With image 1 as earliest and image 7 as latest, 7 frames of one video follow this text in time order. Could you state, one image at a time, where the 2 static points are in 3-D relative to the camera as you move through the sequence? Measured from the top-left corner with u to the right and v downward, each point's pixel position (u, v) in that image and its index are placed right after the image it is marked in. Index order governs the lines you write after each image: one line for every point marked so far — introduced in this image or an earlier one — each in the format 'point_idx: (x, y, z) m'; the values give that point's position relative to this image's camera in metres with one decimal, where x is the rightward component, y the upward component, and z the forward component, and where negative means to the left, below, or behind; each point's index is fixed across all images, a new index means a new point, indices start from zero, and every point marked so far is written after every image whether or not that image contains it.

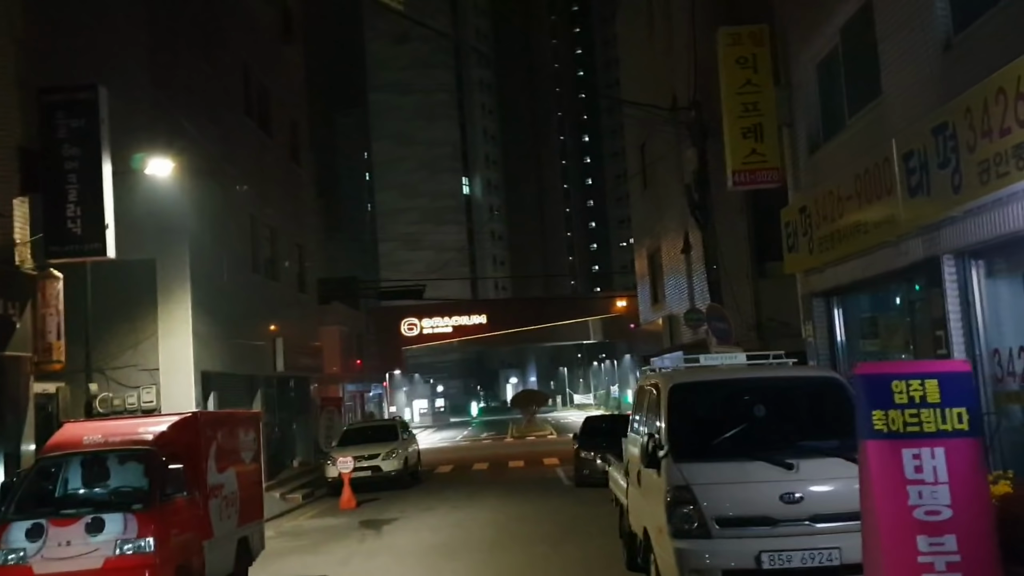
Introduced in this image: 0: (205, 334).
0: (-4.4, -0.7, +18.9) m
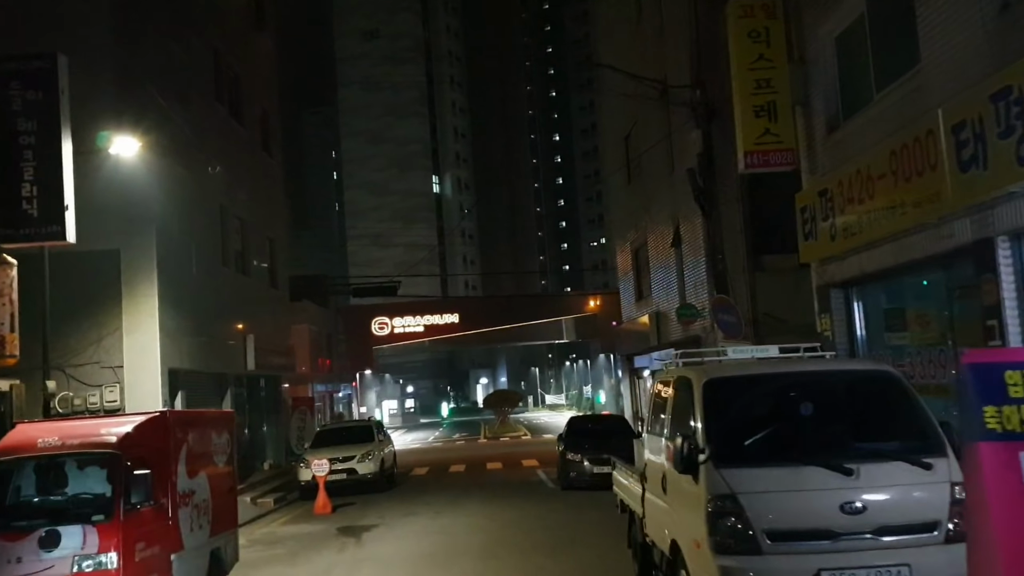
0: (-4.6, -0.6, +17.8) m
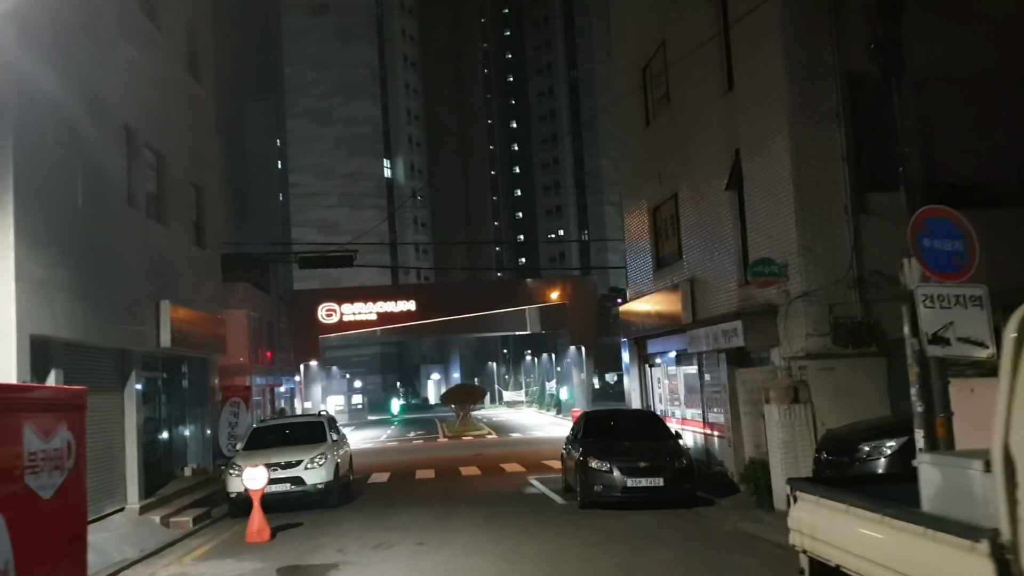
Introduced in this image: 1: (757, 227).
0: (-4.4, +0.1, +12.3) m
1: (+2.8, +0.7, +15.0) m
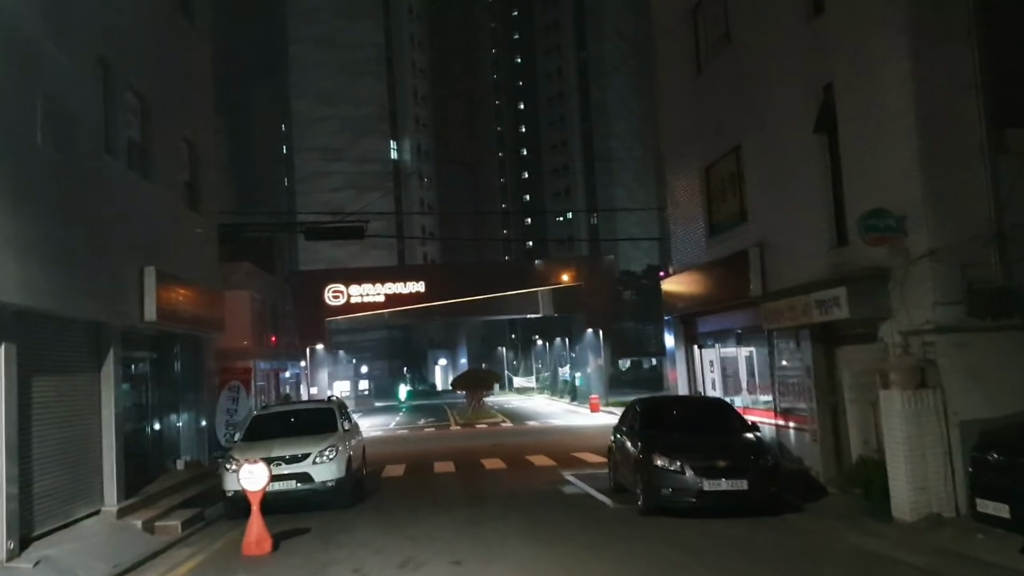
0: (-4.0, +0.4, +9.8) m
1: (+3.3, +1.1, +12.4) m
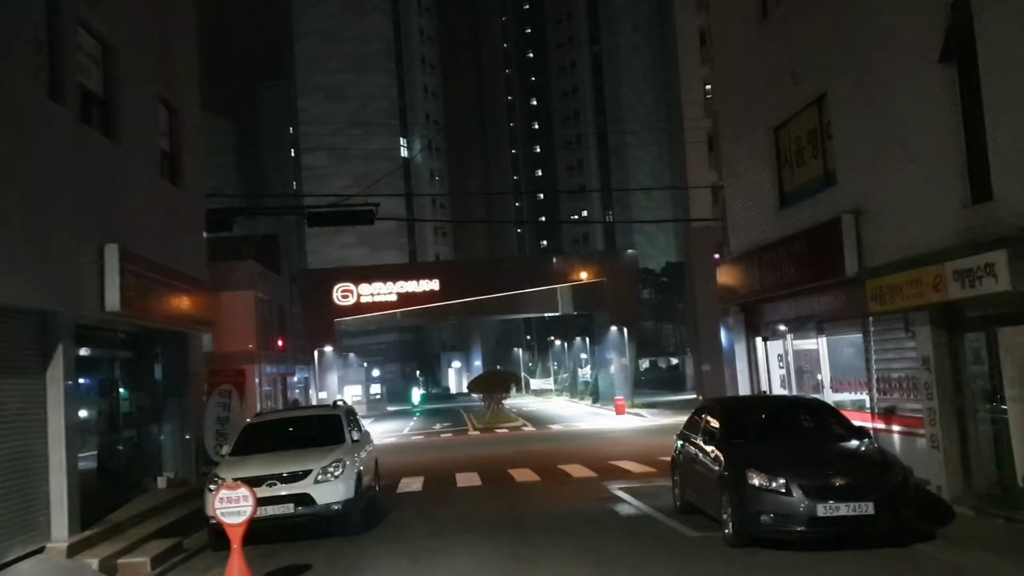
0: (-3.6, +0.6, +7.0) m
1: (+3.7, +1.3, +9.6) m
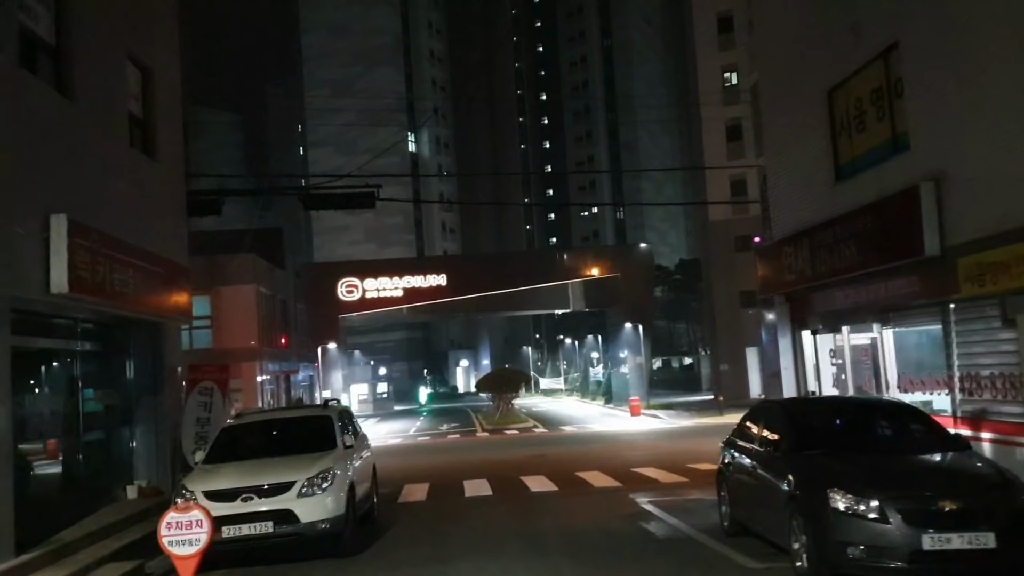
0: (-3.5, +0.8, +5.1) m
1: (+3.8, +1.5, +7.6) m
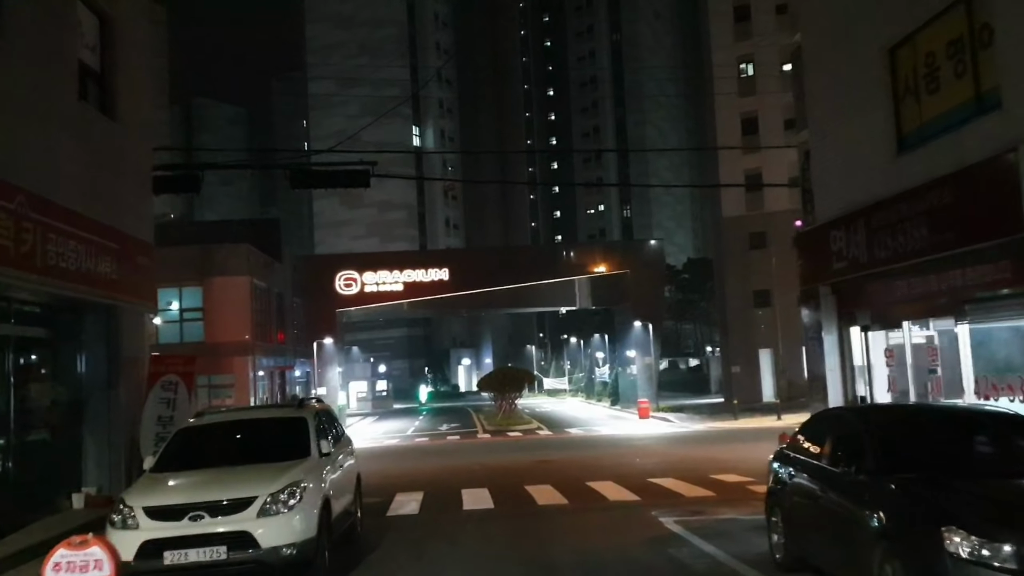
0: (-3.4, +1.0, +3.1) m
1: (+3.9, +1.6, +5.7) m
